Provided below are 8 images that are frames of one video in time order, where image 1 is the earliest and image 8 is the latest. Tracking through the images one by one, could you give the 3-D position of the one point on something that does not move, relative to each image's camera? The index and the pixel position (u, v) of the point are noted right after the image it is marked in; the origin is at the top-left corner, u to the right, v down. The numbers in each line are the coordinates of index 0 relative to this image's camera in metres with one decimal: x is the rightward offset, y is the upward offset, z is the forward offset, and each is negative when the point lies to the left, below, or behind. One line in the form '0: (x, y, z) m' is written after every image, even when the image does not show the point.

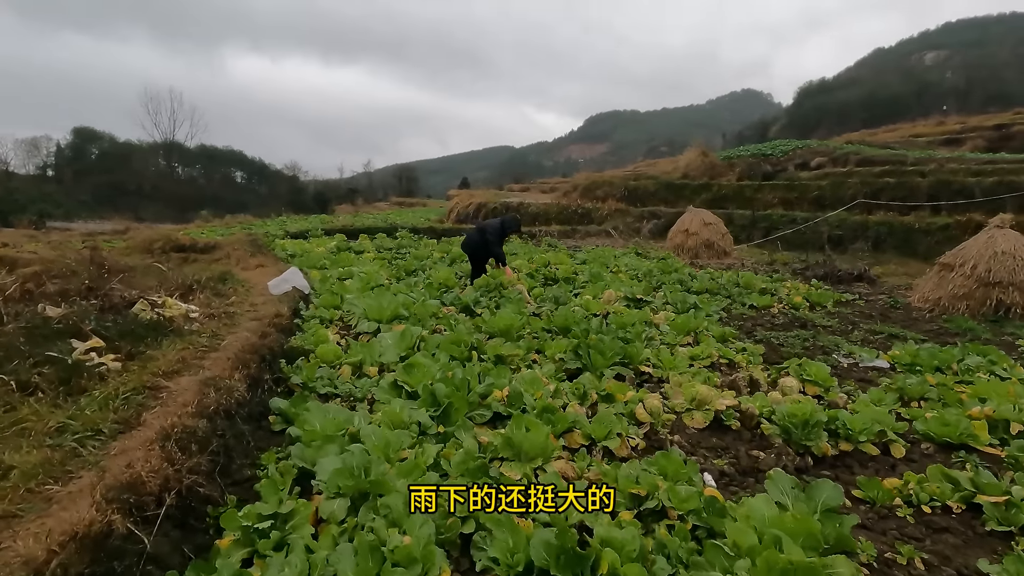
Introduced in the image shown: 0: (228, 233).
0: (-8.8, +1.7, +16.4) m
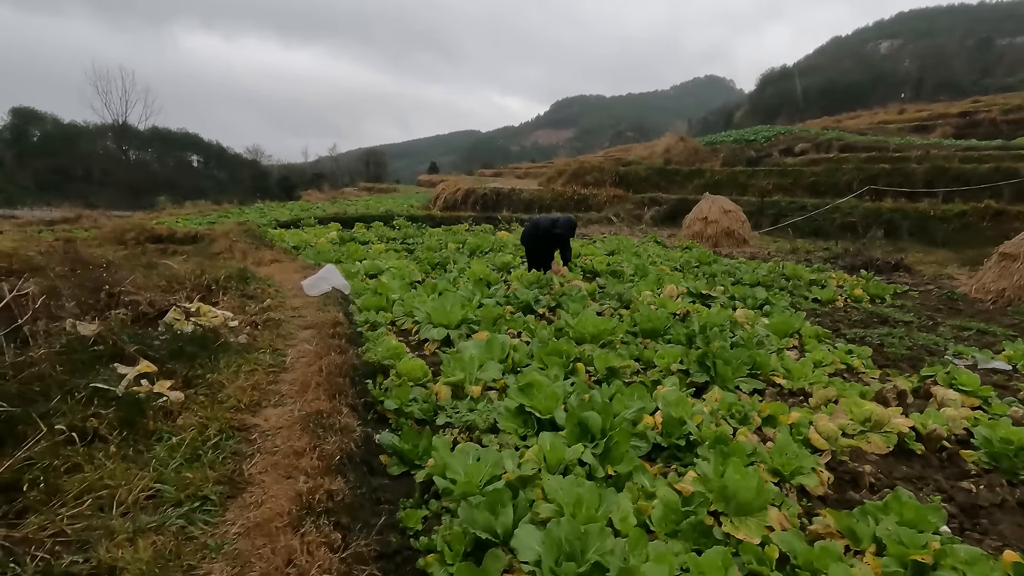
0: (-8.8, +1.9, +15.2) m
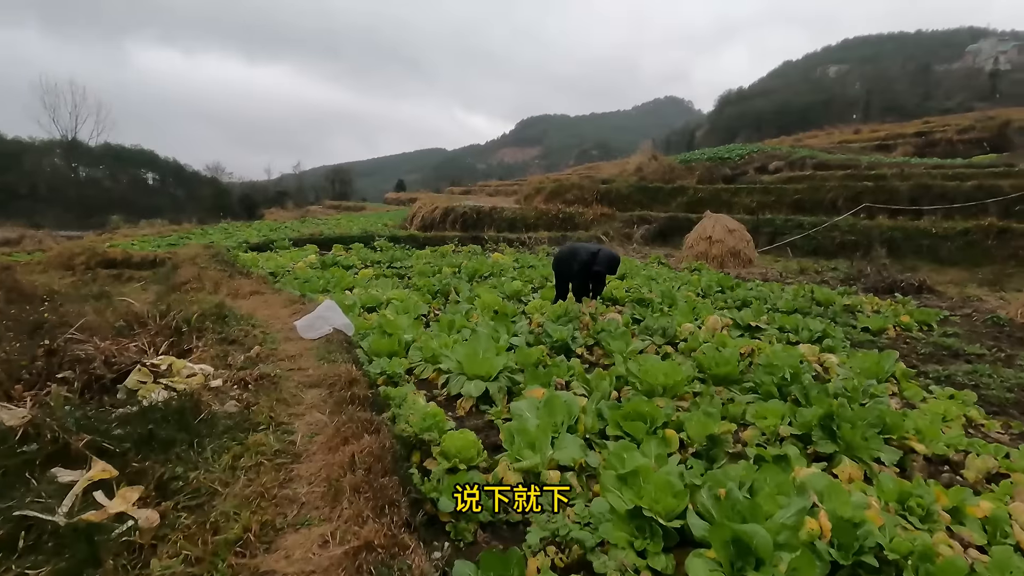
0: (-9.1, +1.1, +13.9) m
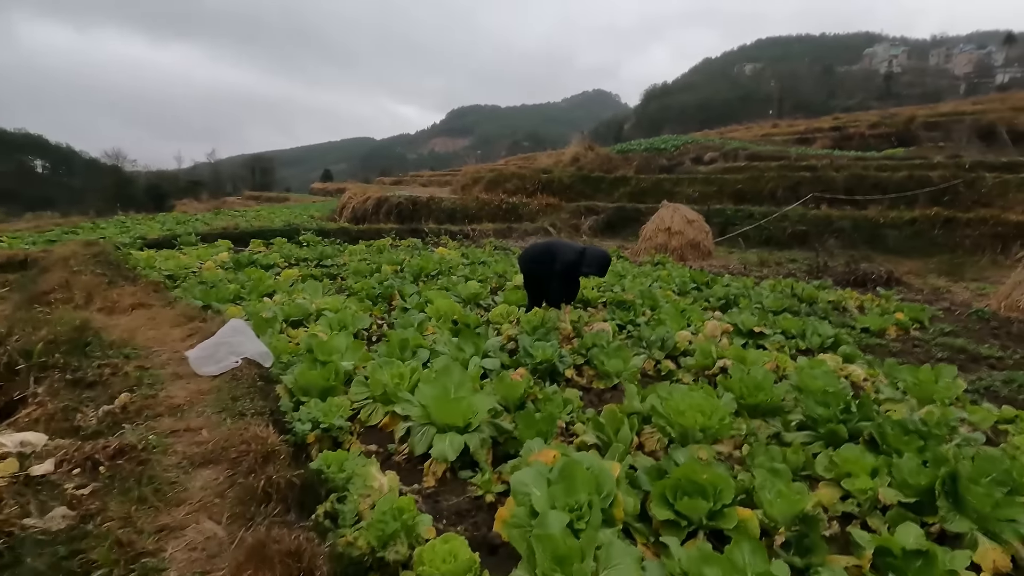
0: (-10.4, +1.0, +11.7) m
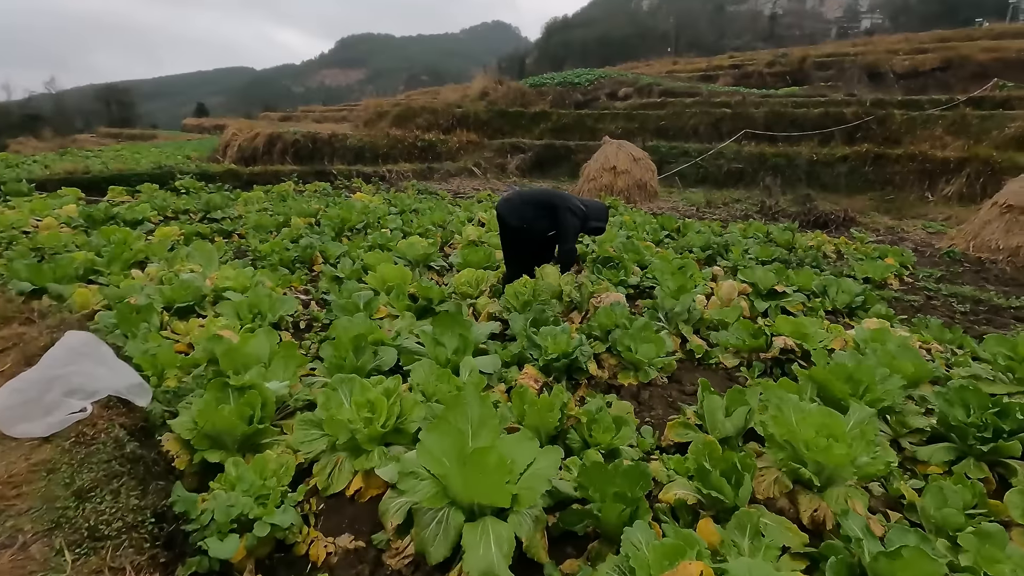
0: (-11.6, +1.5, +8.6) m
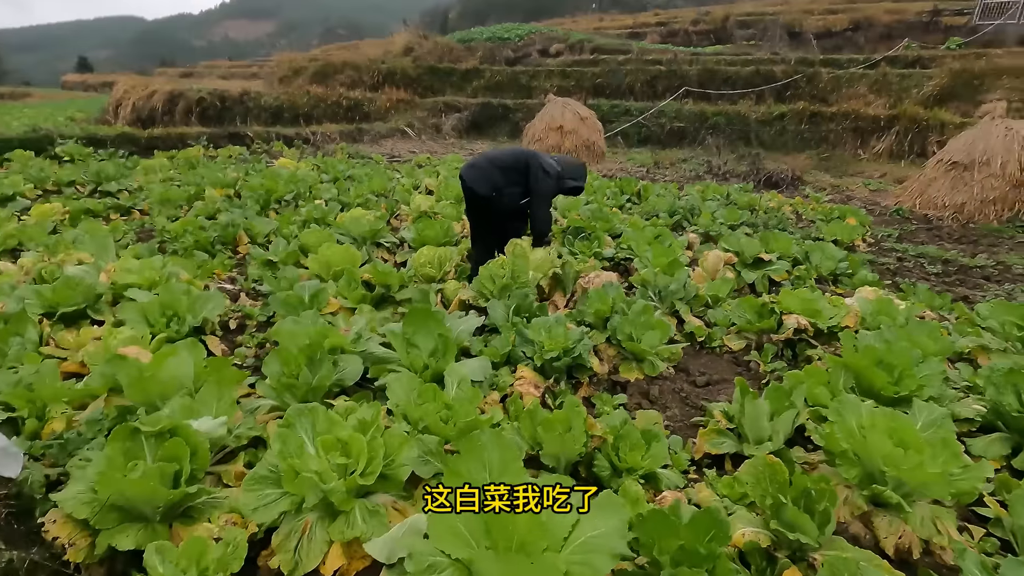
0: (-12.4, +1.4, +6.5) m
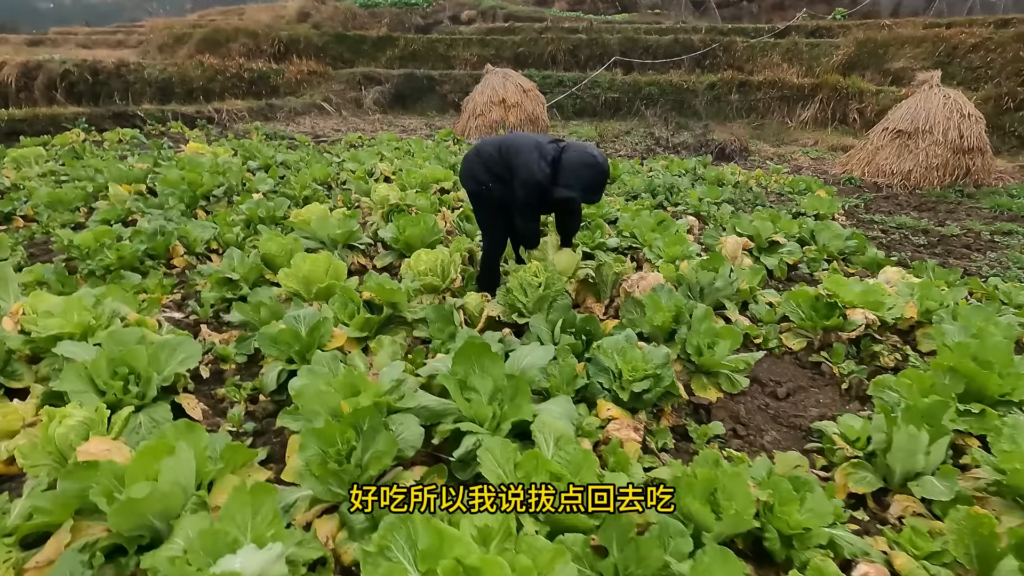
0: (-12.7, +0.7, +4.0) m
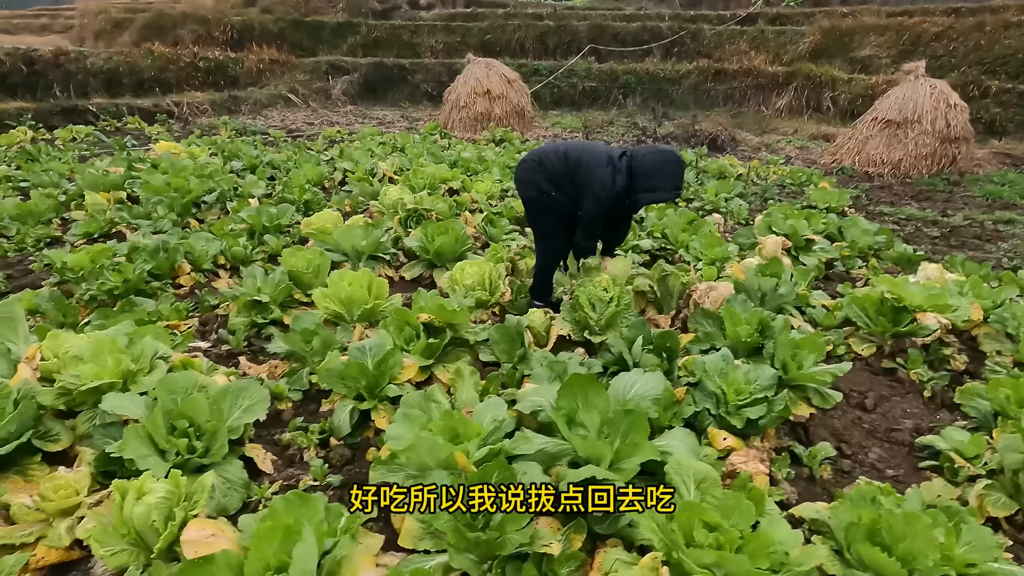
0: (-12.4, +0.2, +2.9) m
